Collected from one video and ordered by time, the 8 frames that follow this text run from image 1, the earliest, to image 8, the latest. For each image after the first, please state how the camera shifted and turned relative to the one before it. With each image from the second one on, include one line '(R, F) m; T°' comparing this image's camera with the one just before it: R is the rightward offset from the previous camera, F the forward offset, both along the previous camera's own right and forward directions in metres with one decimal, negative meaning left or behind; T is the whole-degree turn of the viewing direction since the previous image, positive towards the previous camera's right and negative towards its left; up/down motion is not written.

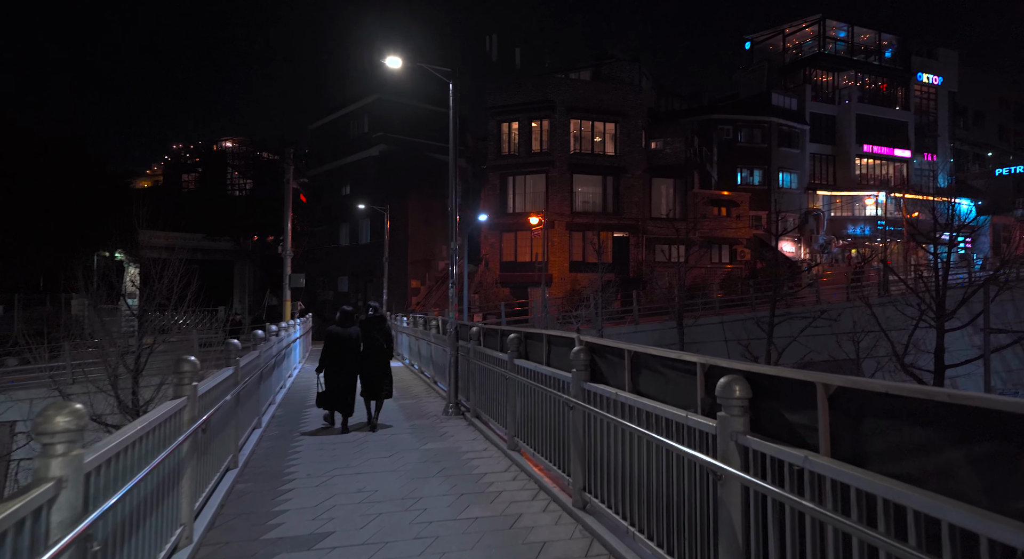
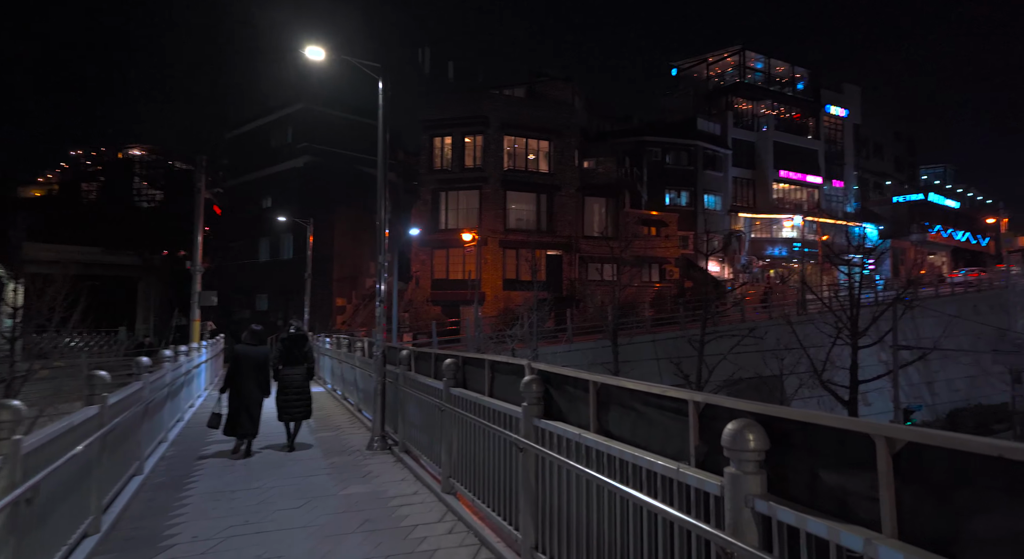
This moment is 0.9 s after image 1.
(0.0, +0.7) m; +6°
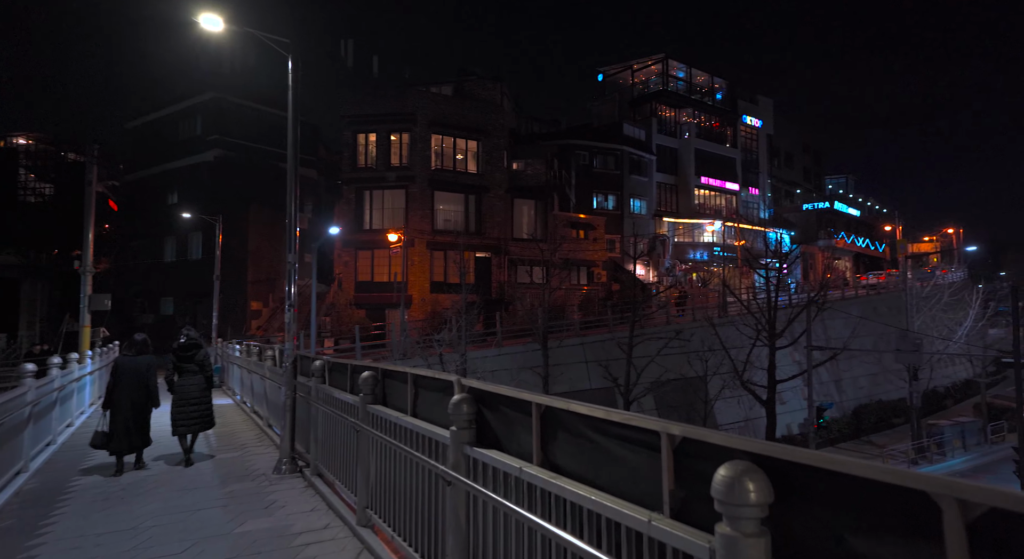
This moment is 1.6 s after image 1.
(0.0, +0.5) m; +6°
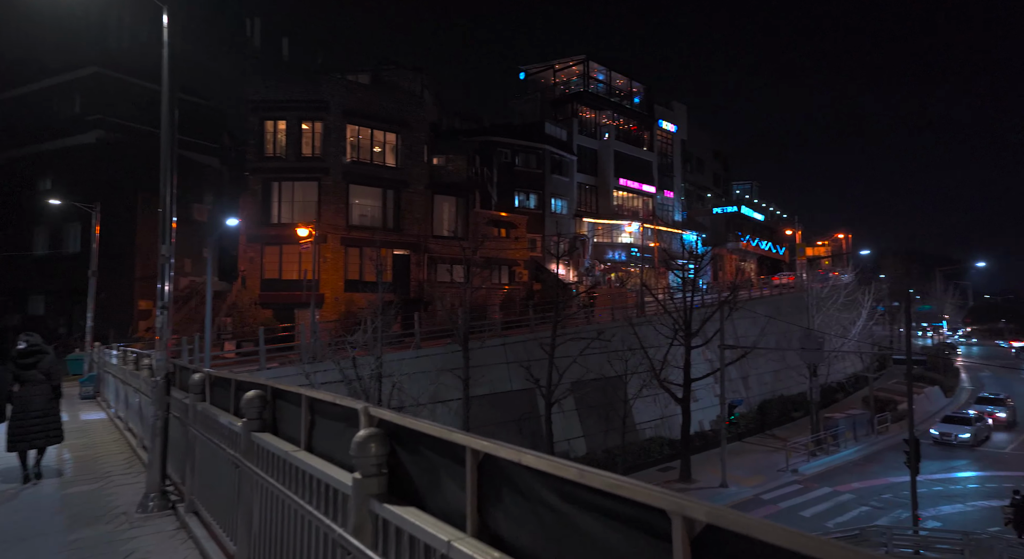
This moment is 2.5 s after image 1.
(0.0, +0.7) m; +7°
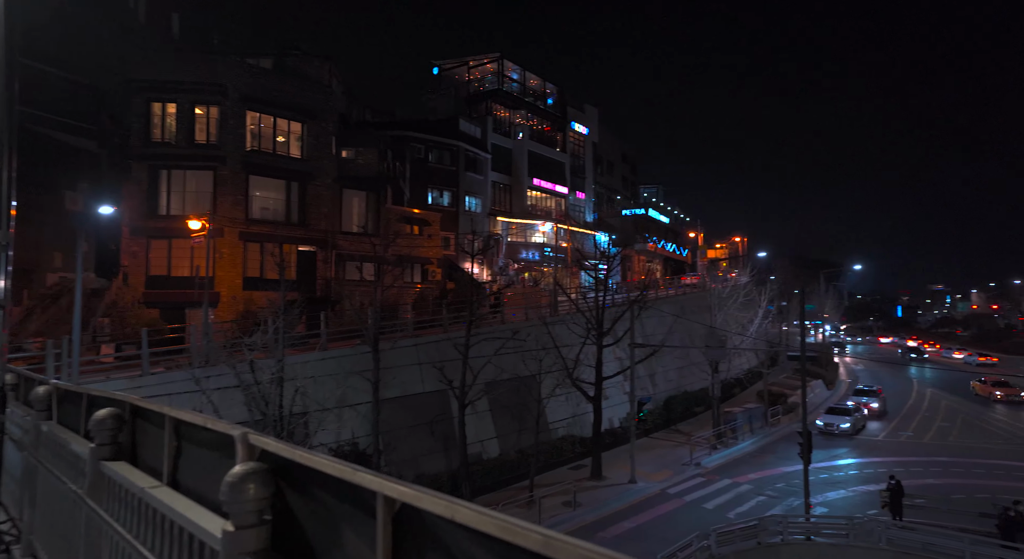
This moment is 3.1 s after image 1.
(0.0, +0.5) m; +8°
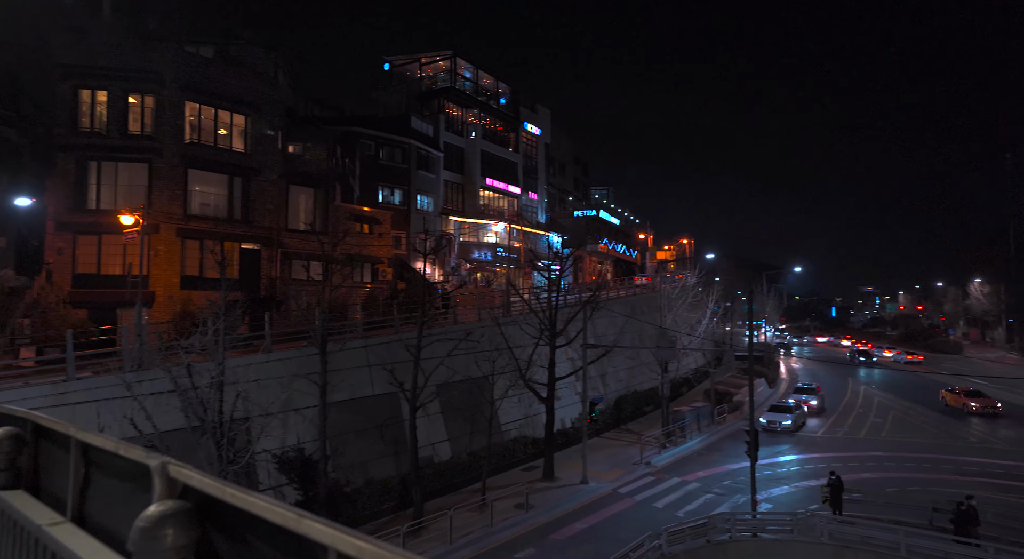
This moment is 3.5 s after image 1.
(-0.1, +0.4) m; +4°
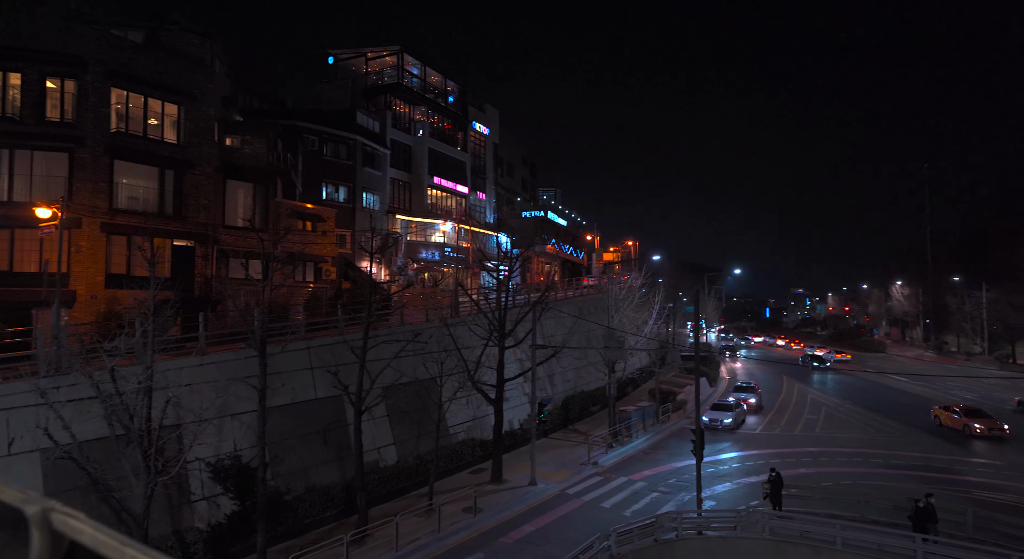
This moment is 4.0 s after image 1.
(-0.1, +0.4) m; +5°
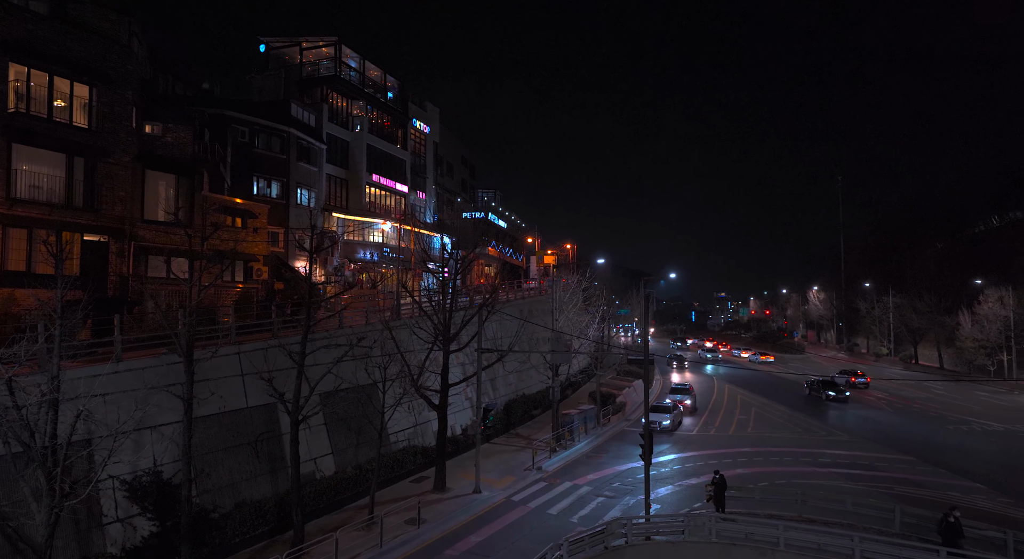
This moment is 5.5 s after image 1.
(-0.5, +1.0) m; +6°
